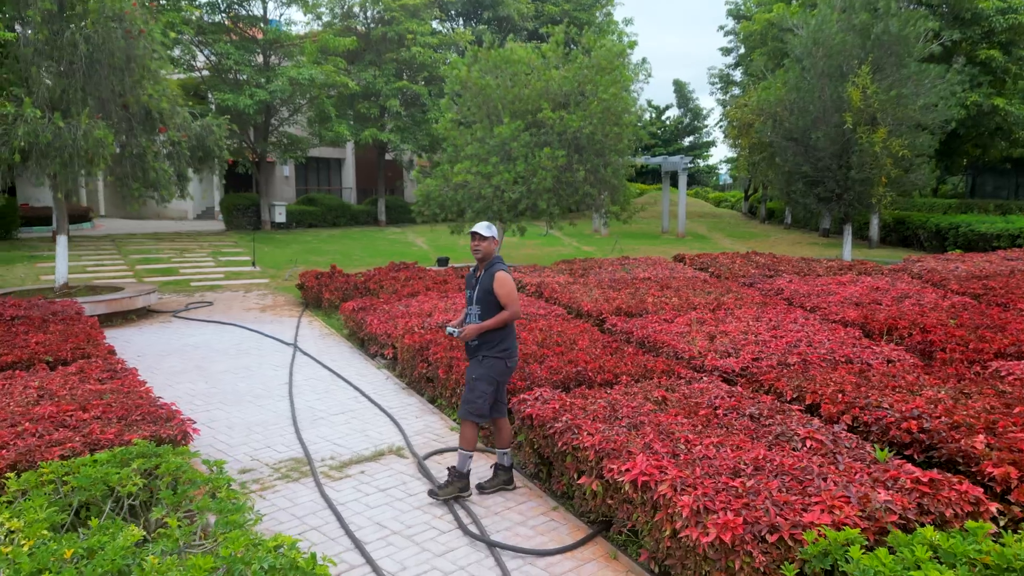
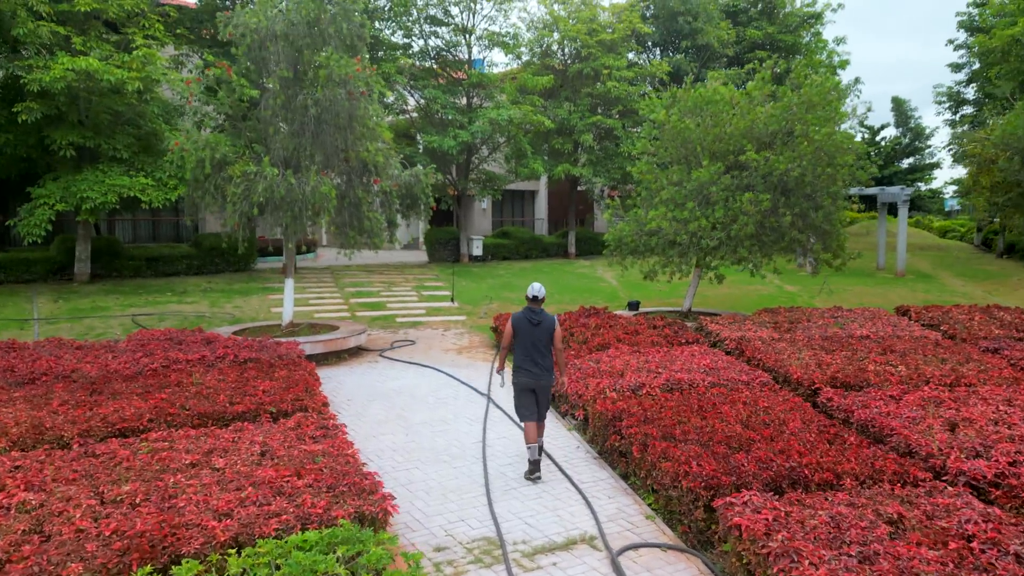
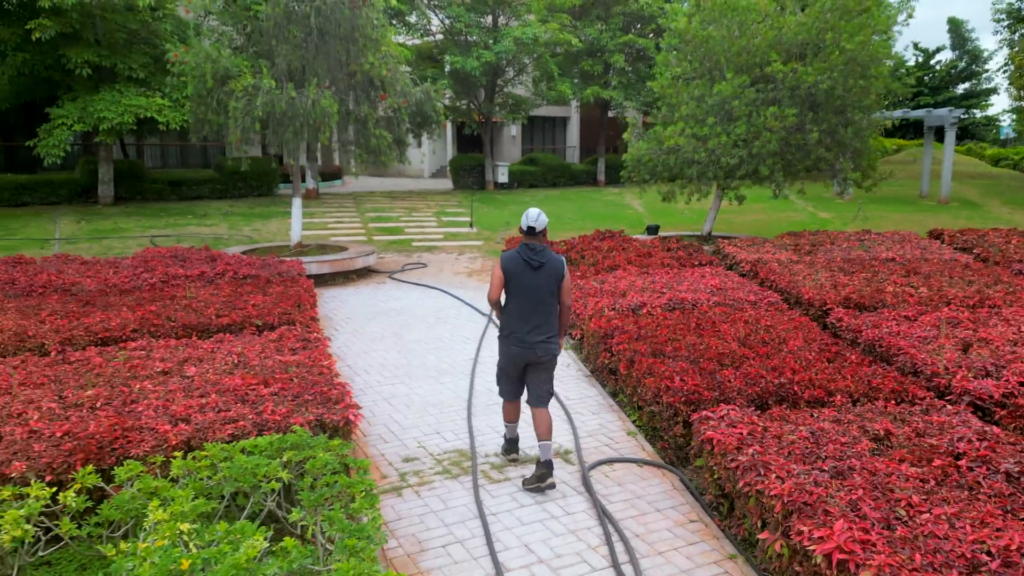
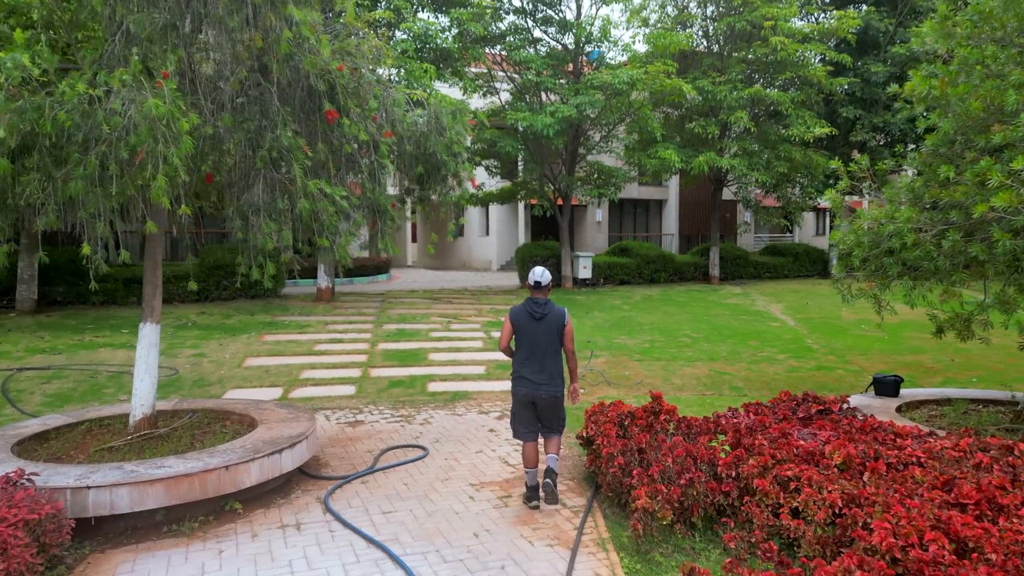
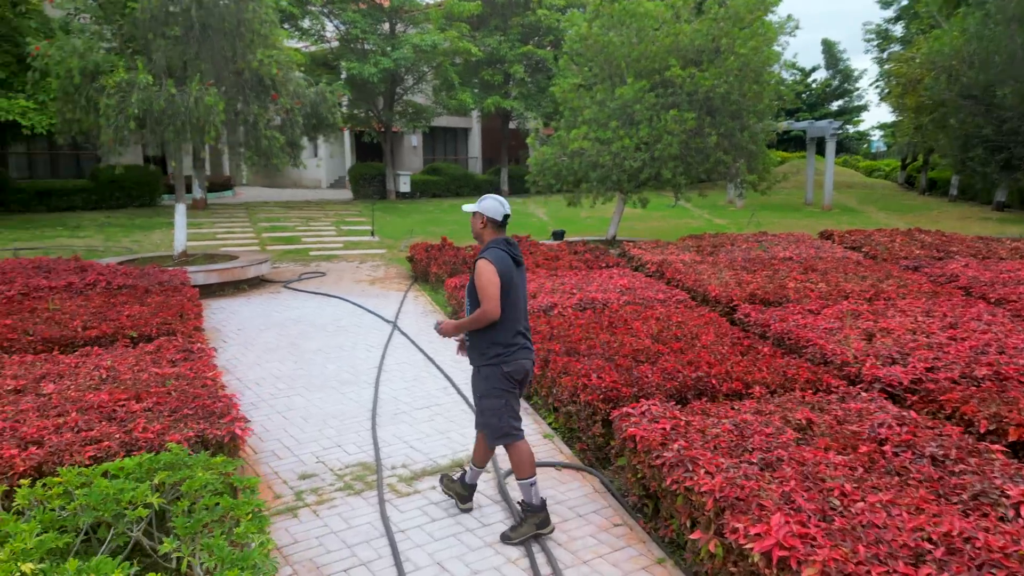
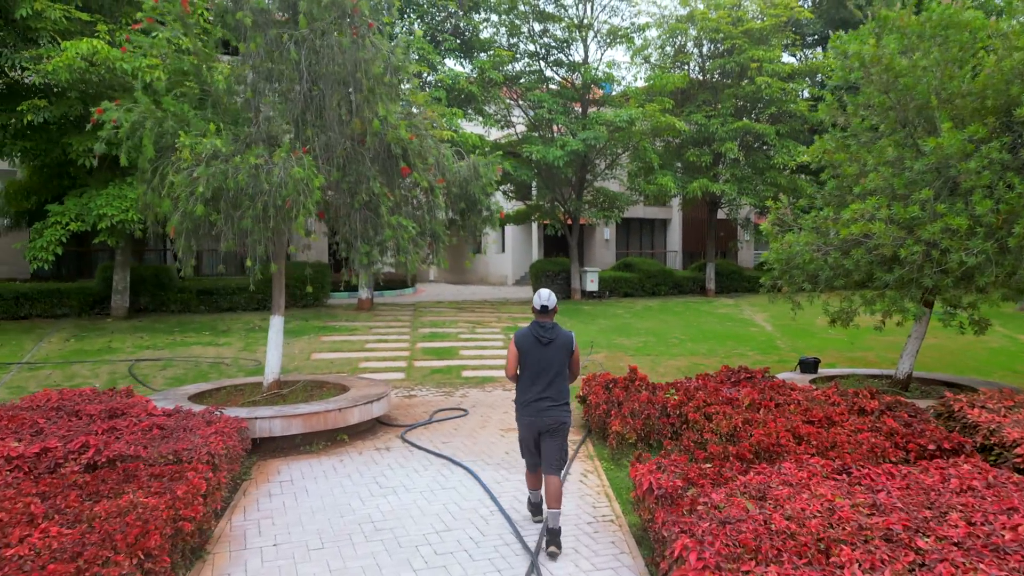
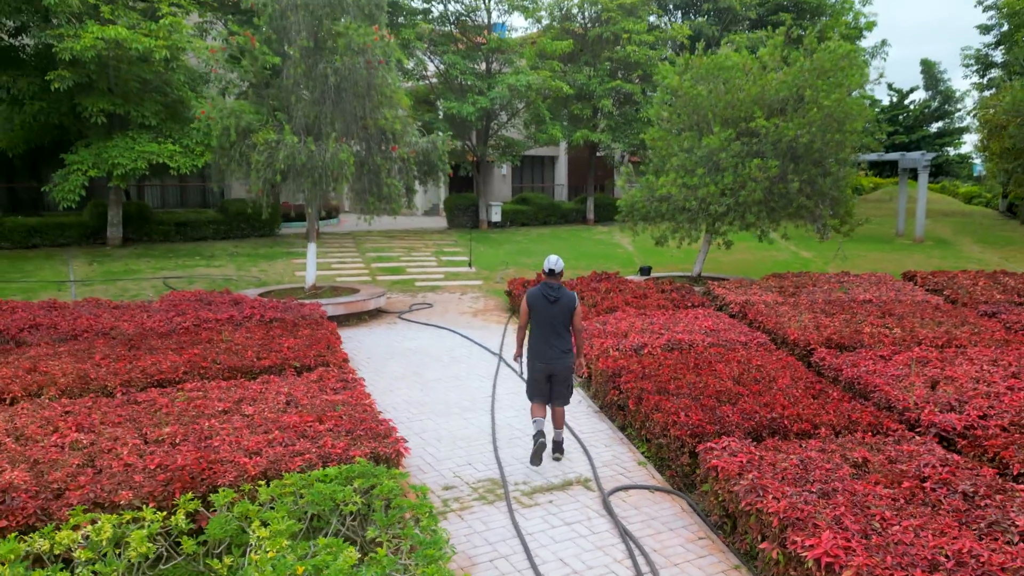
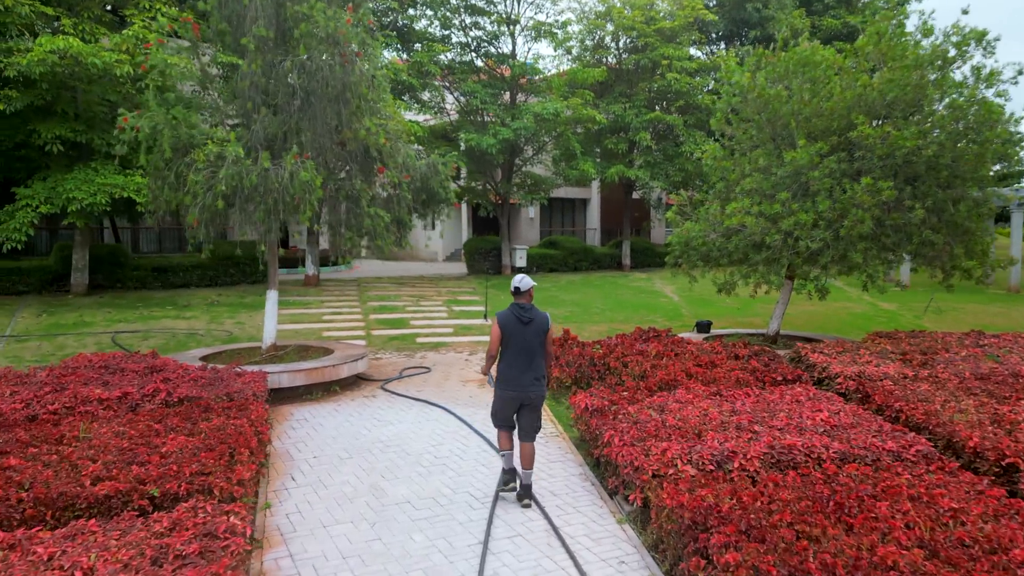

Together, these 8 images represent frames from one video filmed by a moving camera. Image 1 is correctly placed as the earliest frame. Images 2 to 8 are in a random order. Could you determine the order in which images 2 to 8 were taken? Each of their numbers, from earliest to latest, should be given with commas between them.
5, 3, 7, 2, 8, 6, 4
